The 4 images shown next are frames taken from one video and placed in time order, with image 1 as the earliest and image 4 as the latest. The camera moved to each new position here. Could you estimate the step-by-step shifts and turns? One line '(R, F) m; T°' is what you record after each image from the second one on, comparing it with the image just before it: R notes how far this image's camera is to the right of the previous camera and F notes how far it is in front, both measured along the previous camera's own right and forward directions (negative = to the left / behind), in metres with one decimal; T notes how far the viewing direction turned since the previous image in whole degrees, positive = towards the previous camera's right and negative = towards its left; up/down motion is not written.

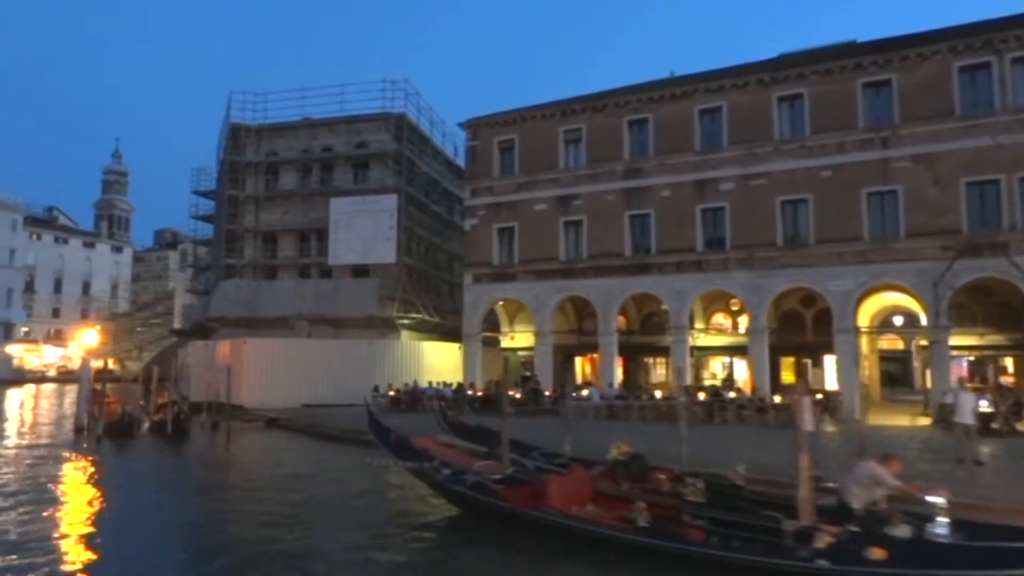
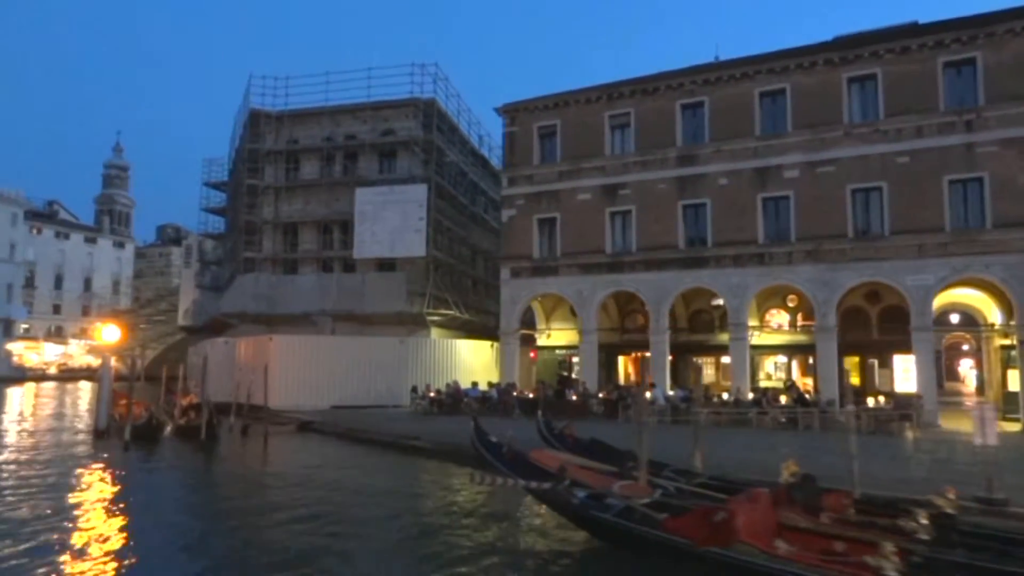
(-1.8, +1.8) m; 0°
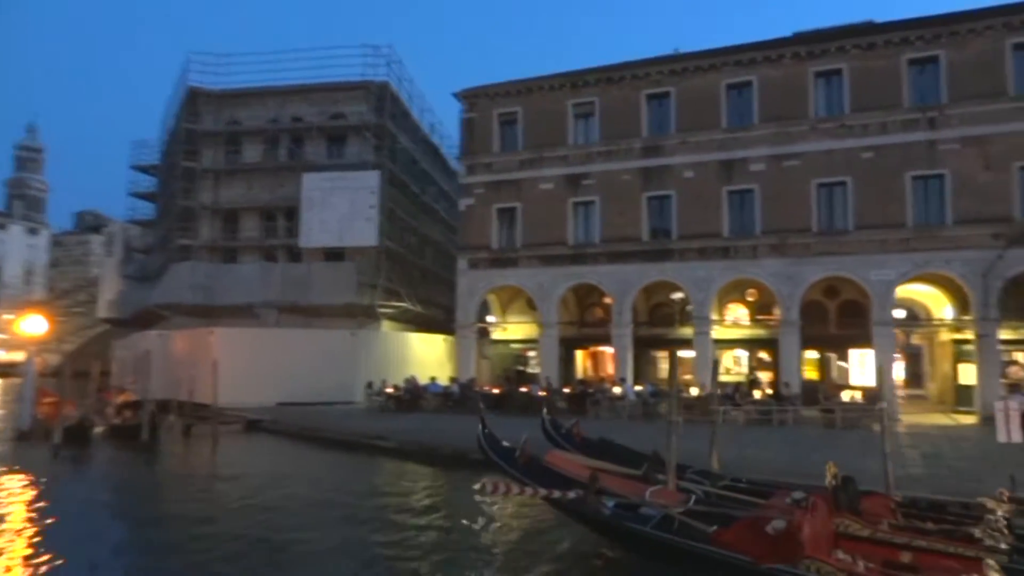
(-0.9, +1.0) m; +5°
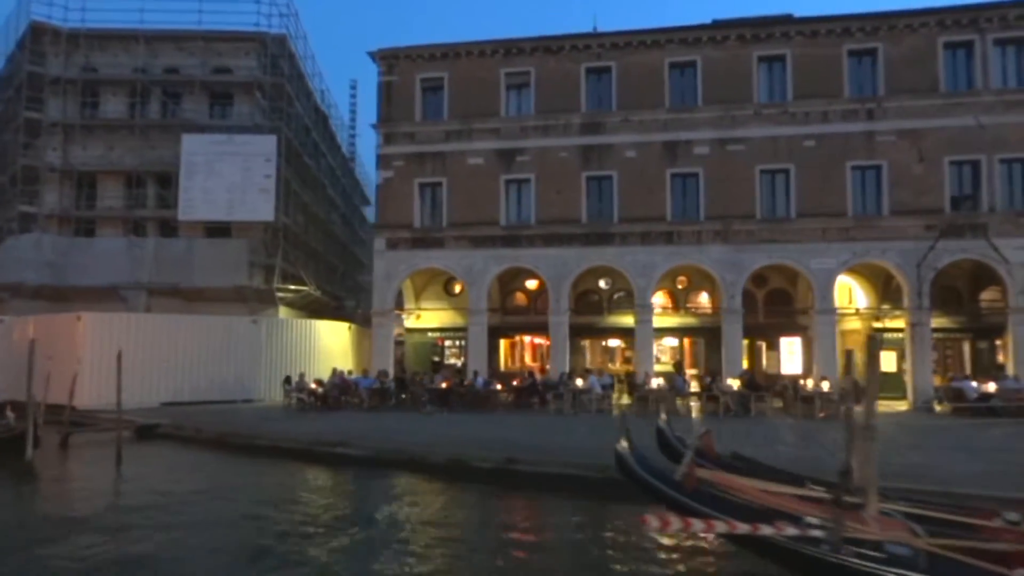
(-2.8, +2.5) m; +12°
